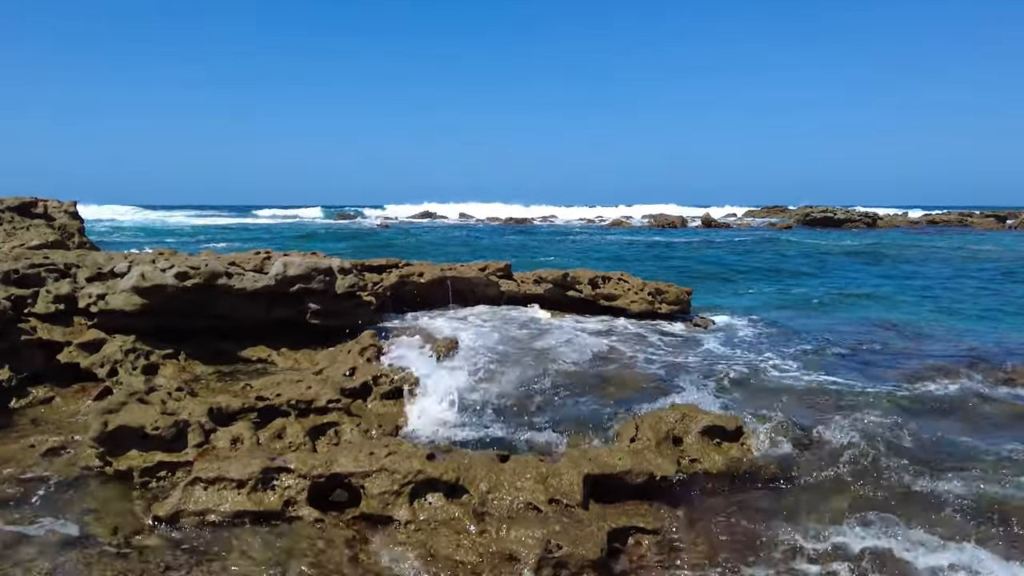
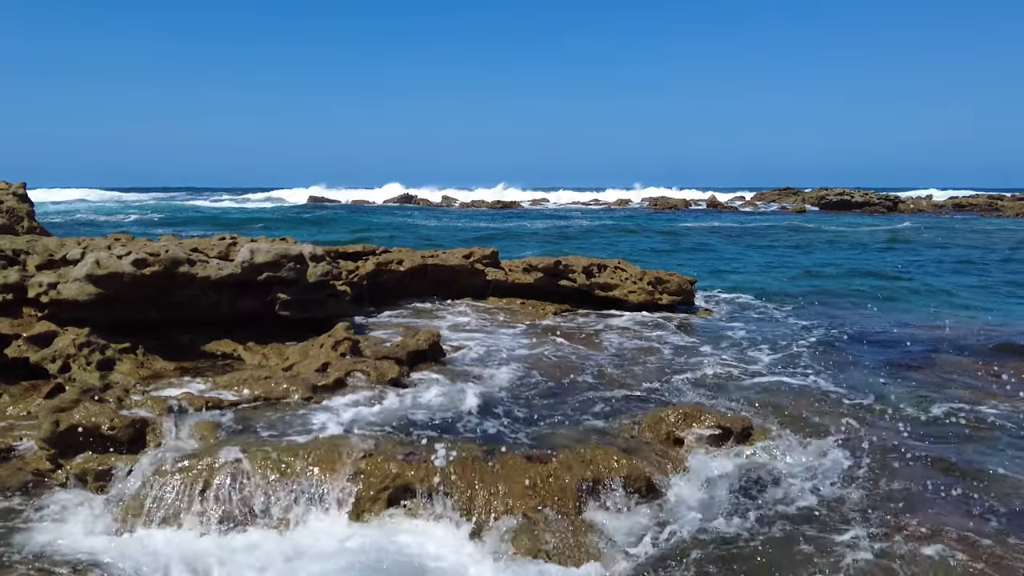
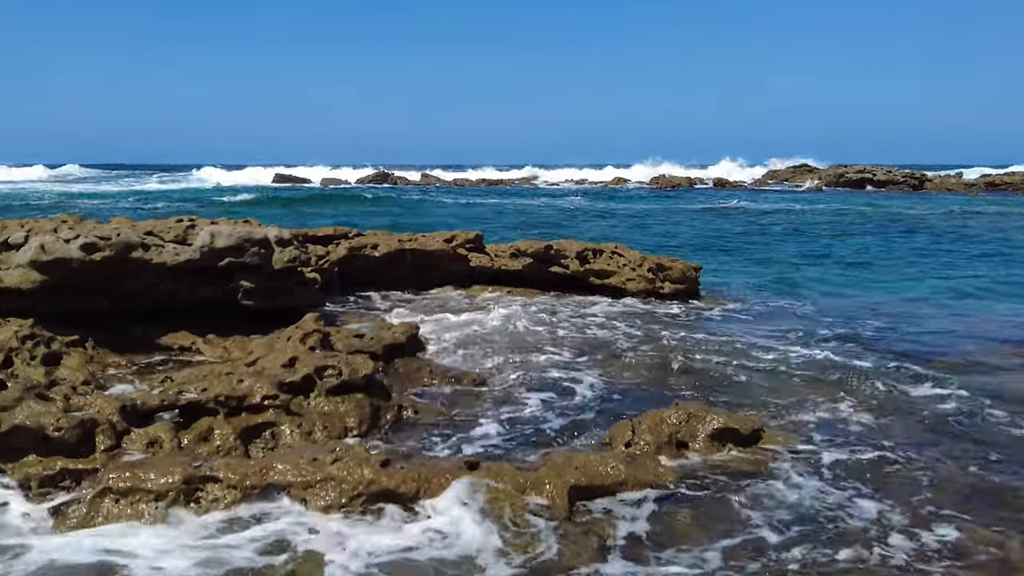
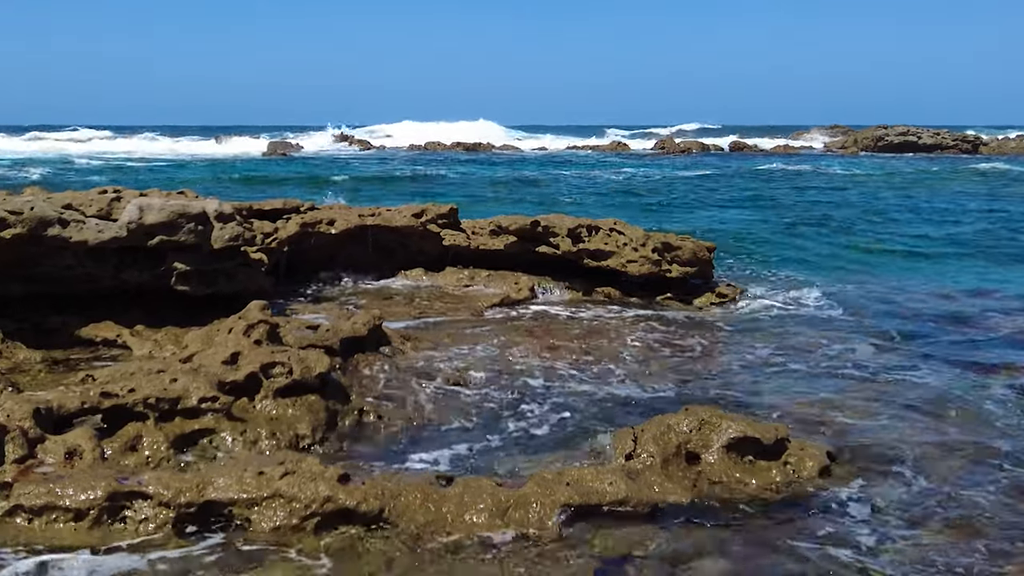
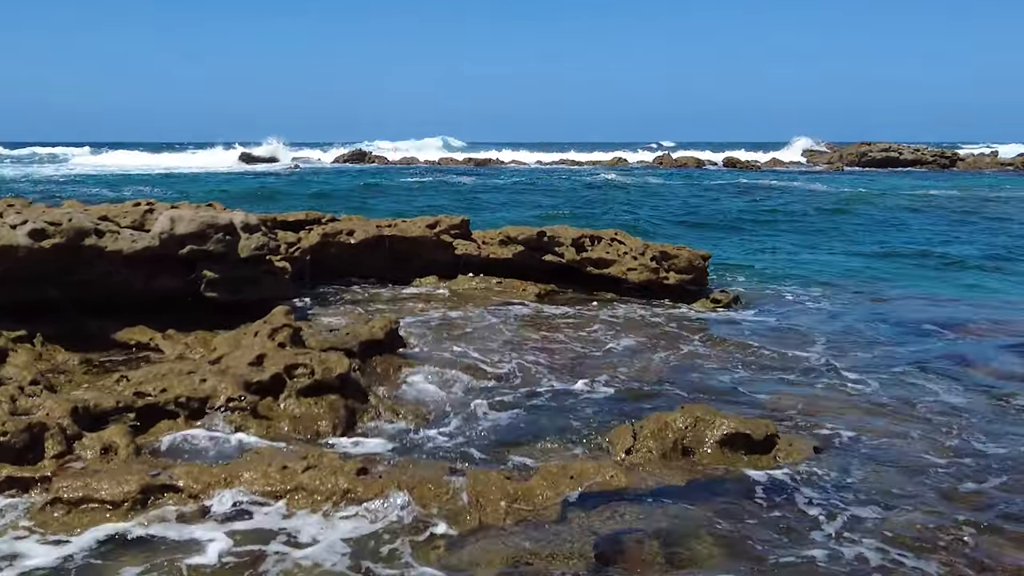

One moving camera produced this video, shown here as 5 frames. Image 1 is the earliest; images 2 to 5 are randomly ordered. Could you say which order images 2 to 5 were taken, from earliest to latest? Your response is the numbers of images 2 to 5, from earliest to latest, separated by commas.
2, 3, 5, 4
